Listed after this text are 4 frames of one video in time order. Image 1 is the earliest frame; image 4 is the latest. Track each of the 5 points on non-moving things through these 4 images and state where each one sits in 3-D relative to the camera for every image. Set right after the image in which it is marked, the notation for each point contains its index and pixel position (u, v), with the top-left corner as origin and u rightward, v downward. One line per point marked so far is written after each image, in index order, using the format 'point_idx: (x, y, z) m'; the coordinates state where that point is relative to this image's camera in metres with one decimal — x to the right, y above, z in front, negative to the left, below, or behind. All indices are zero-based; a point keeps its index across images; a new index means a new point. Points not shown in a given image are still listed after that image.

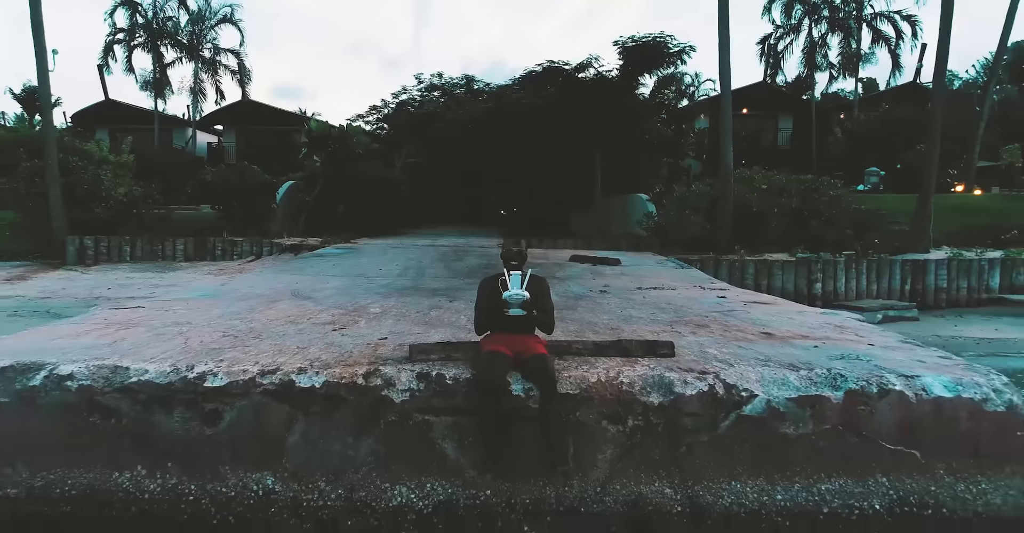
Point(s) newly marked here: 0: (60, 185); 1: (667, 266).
0: (-8.4, +1.5, +11.4) m
1: (+2.1, 0.0, +8.4) m
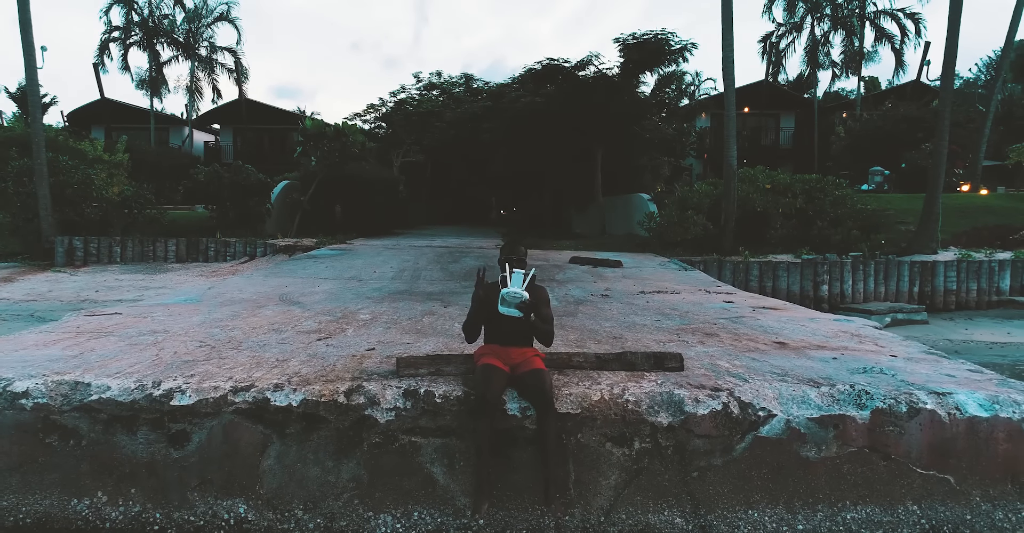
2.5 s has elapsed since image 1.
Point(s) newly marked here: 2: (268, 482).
0: (-8.4, +1.5, +11.1) m
1: (+2.1, 0.0, +8.2) m
2: (-1.1, -0.9, +2.7) m
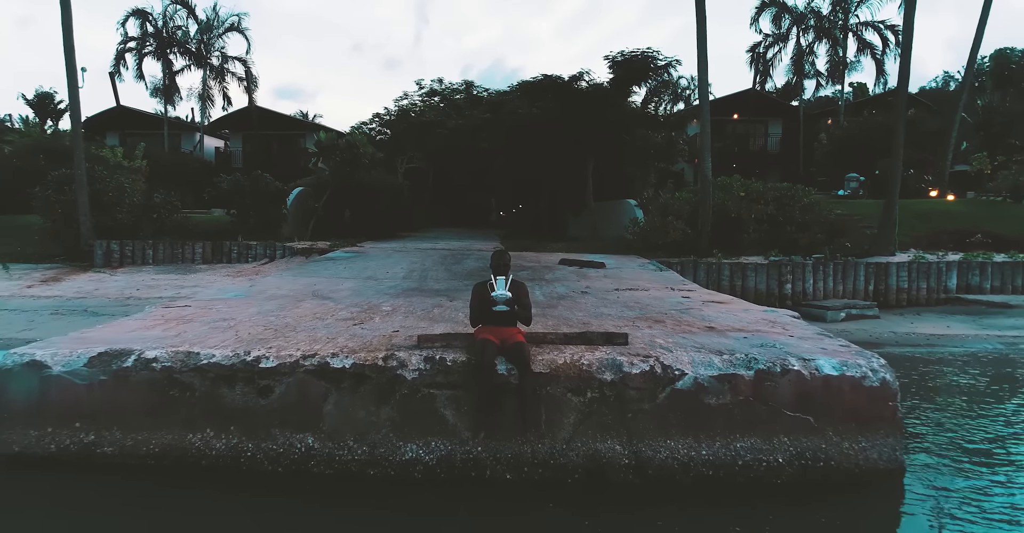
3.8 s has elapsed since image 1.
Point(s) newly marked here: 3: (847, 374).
0: (-8.5, +1.5, +12.2) m
1: (+2.1, 0.0, +9.3) m
2: (-1.1, -0.9, +3.7) m
3: (+2.0, -0.6, +3.7) m
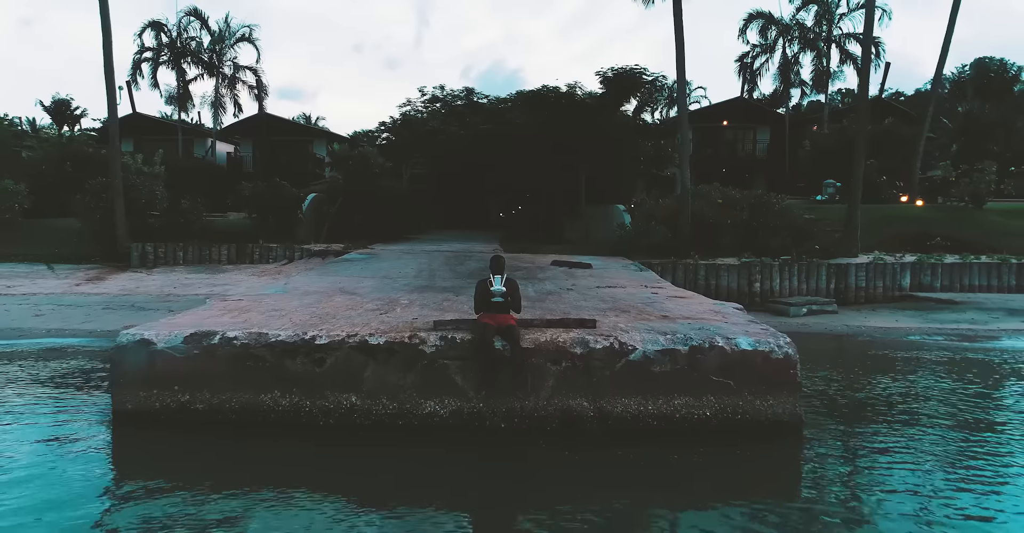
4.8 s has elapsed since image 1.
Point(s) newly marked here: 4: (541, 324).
0: (-8.5, +1.5, +13.4) m
1: (+2.0, -0.1, +10.5) m
2: (-1.2, -1.0, +4.9) m
3: (+2.0, -0.7, +4.9) m
4: (+0.2, -0.5, +5.2) m
